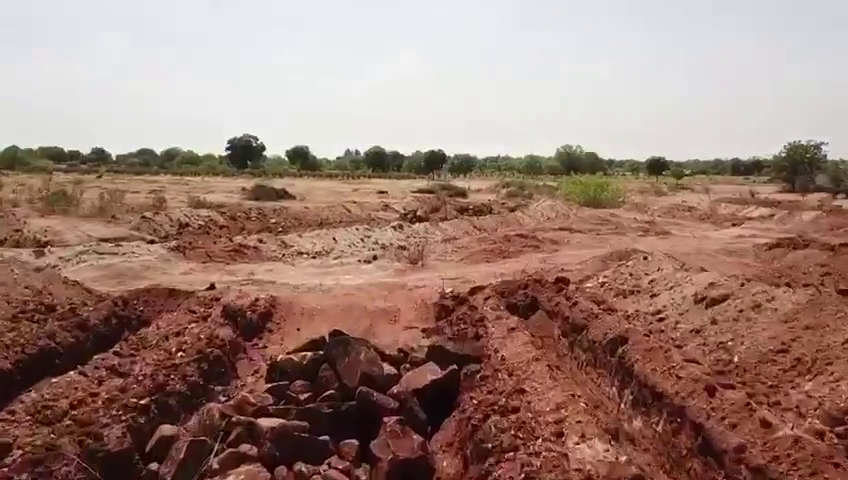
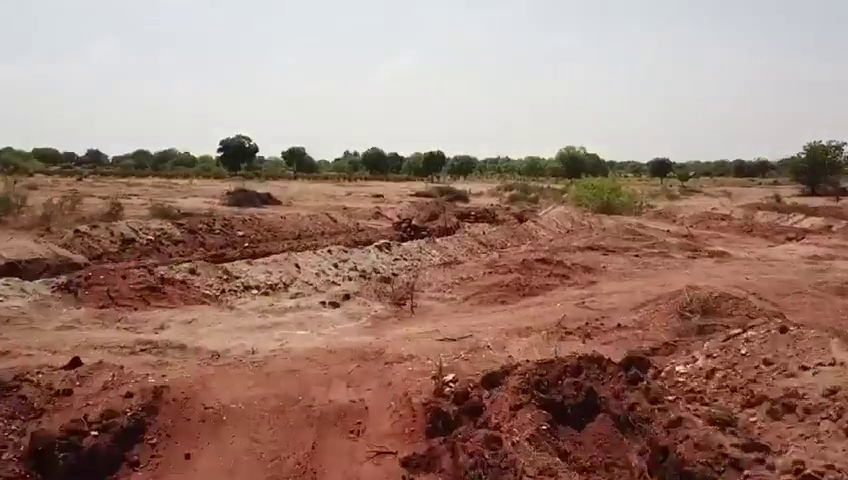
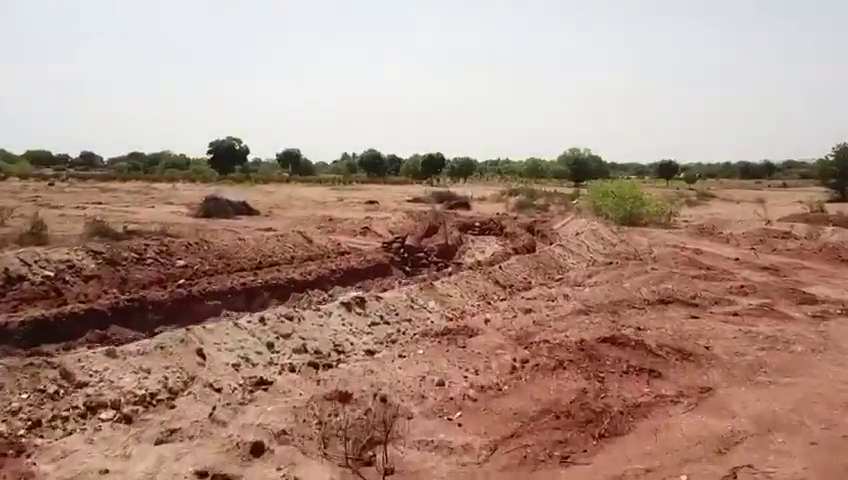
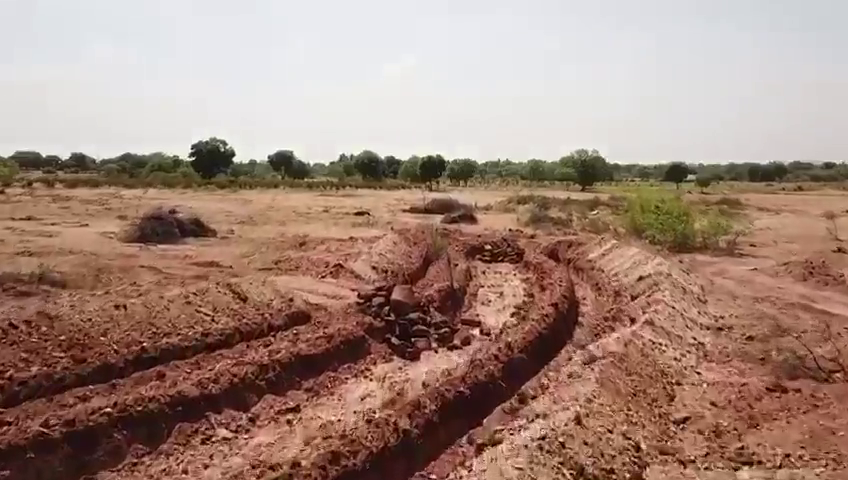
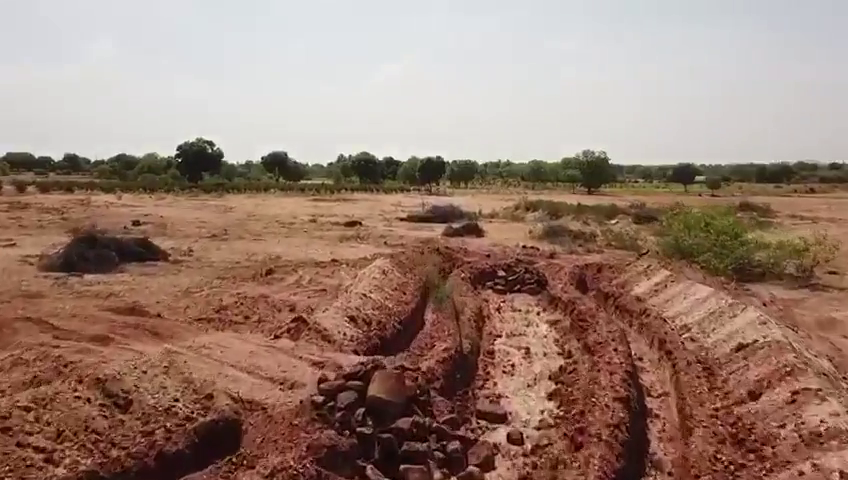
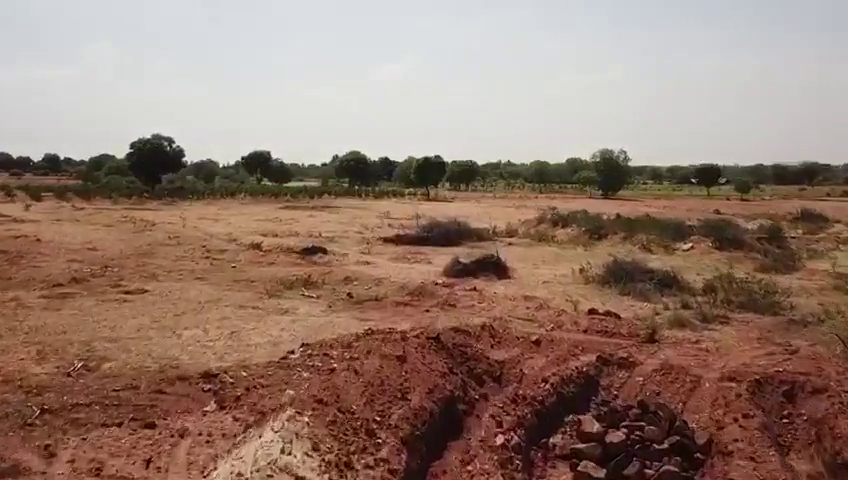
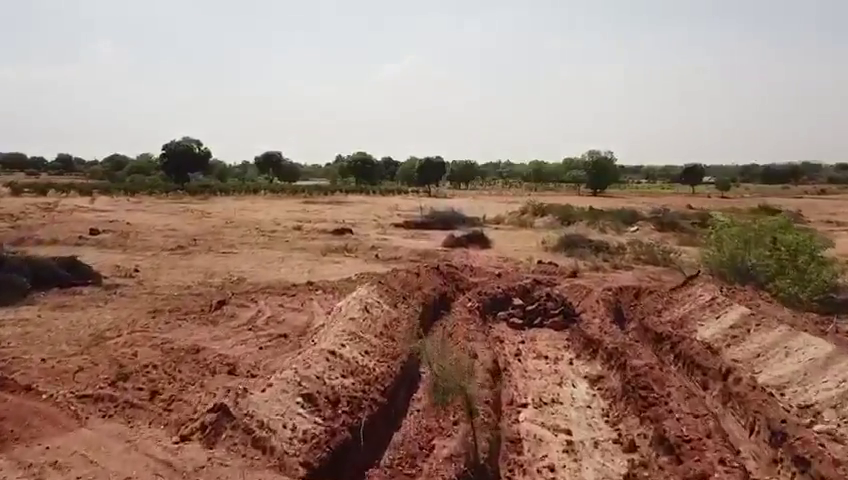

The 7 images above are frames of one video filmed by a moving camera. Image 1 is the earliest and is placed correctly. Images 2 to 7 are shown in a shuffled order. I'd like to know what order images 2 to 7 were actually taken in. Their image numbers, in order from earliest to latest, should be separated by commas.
2, 3, 4, 5, 7, 6
